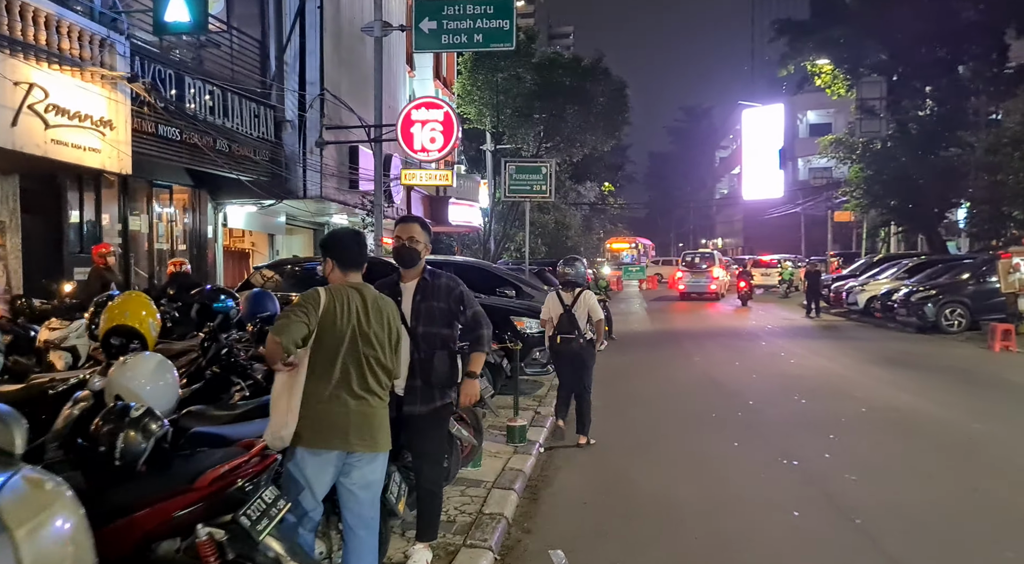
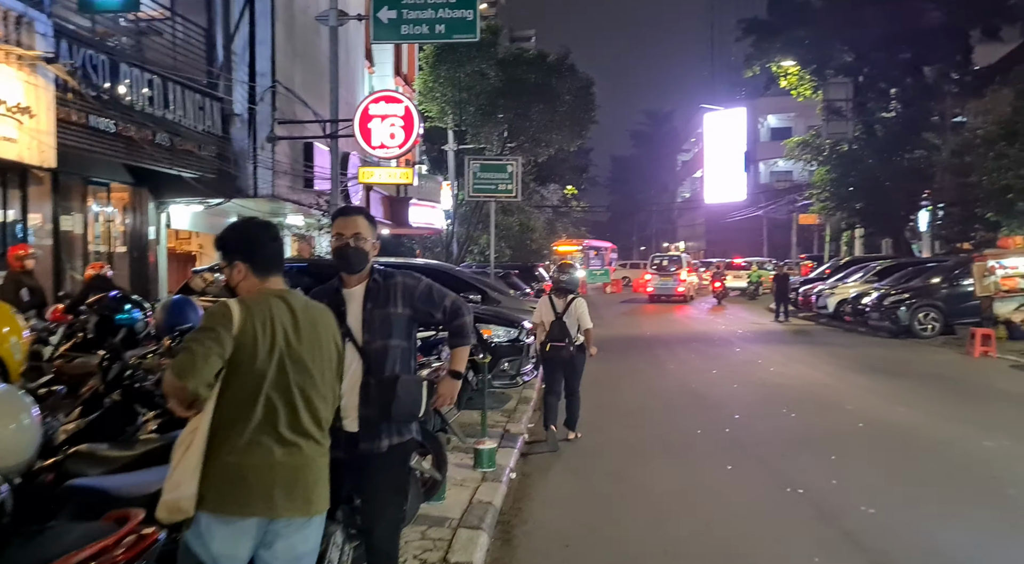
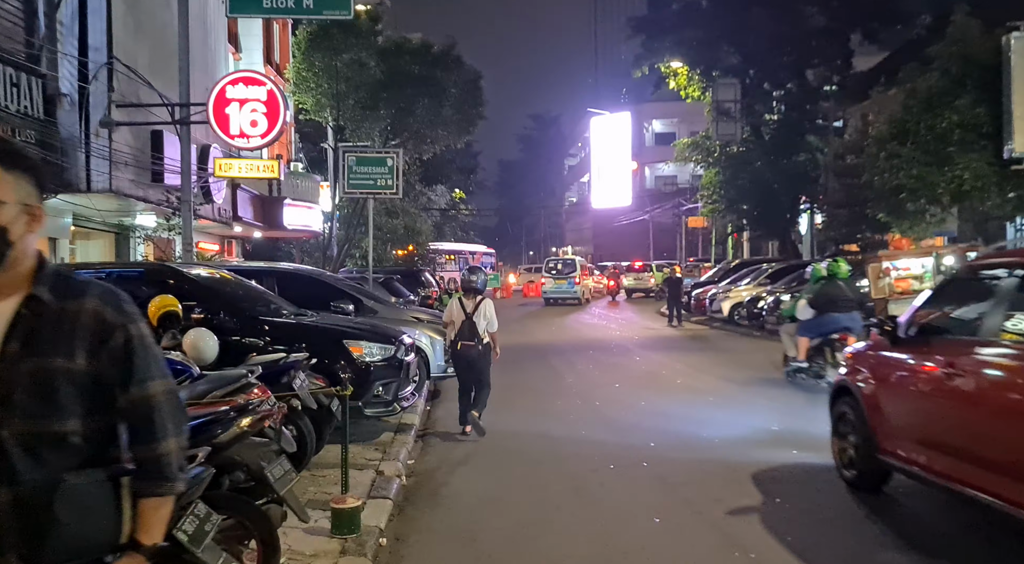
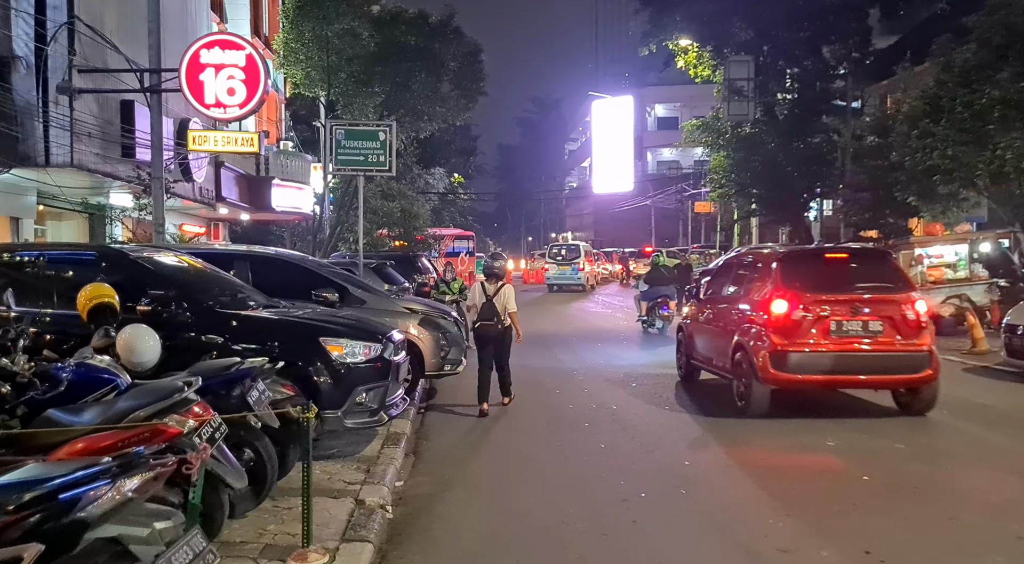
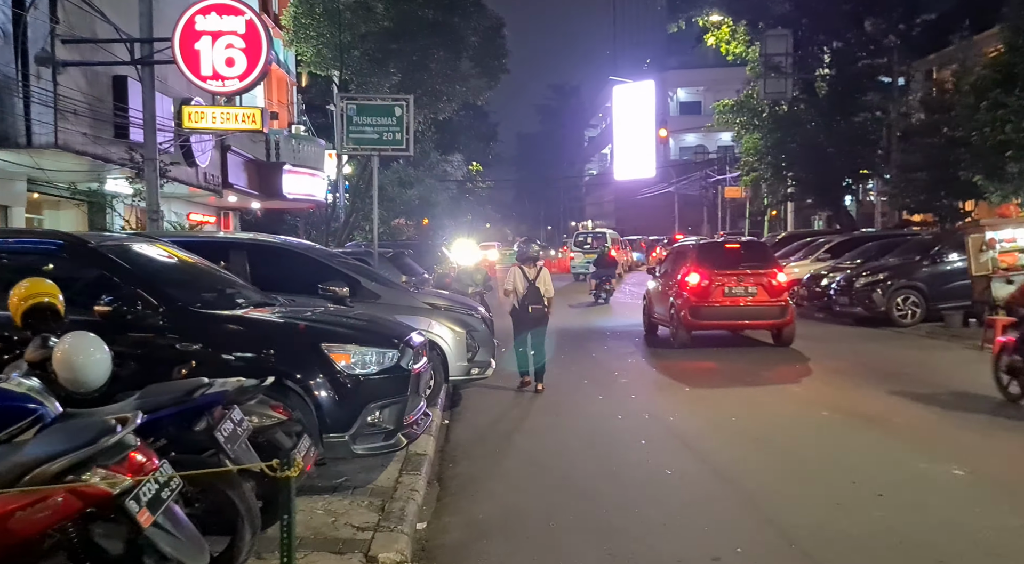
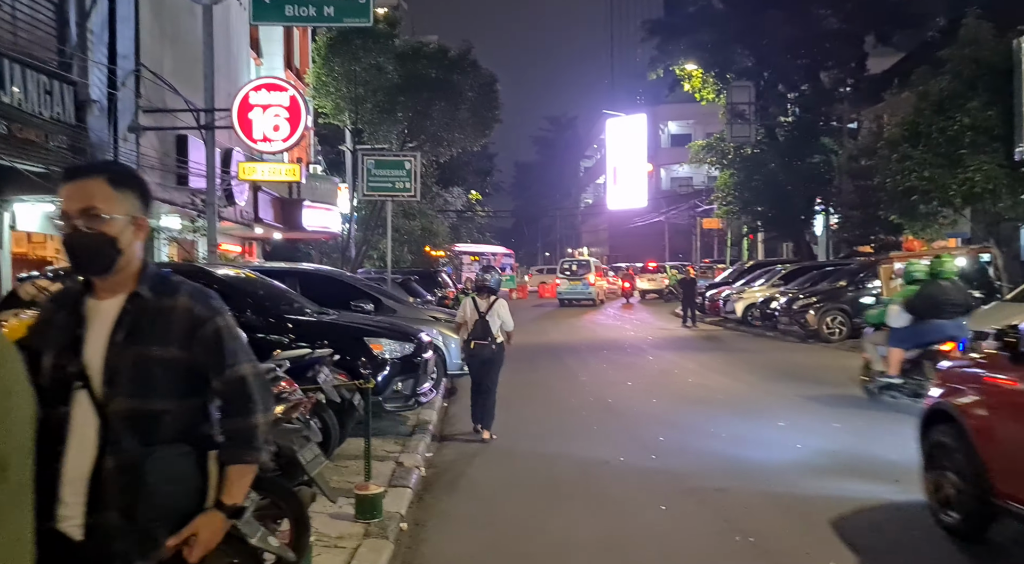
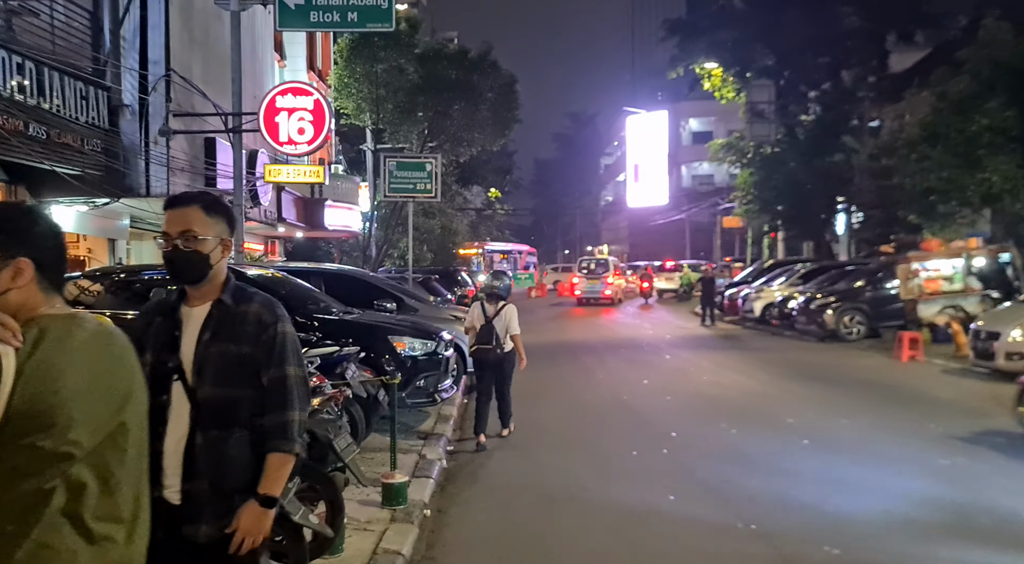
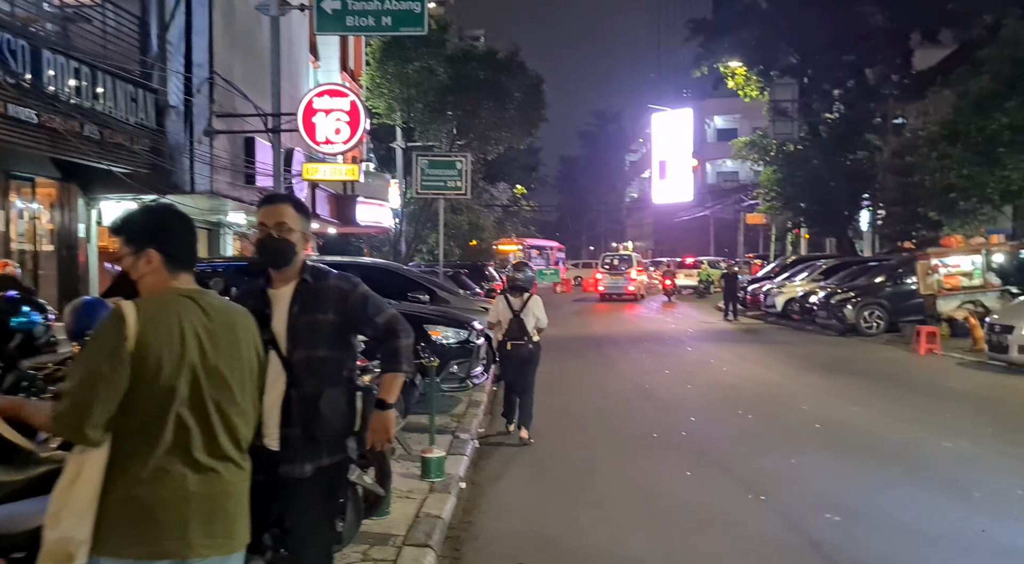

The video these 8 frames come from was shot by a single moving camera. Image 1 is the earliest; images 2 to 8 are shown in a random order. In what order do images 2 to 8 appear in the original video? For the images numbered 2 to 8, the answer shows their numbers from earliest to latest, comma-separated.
2, 8, 7, 6, 3, 4, 5
